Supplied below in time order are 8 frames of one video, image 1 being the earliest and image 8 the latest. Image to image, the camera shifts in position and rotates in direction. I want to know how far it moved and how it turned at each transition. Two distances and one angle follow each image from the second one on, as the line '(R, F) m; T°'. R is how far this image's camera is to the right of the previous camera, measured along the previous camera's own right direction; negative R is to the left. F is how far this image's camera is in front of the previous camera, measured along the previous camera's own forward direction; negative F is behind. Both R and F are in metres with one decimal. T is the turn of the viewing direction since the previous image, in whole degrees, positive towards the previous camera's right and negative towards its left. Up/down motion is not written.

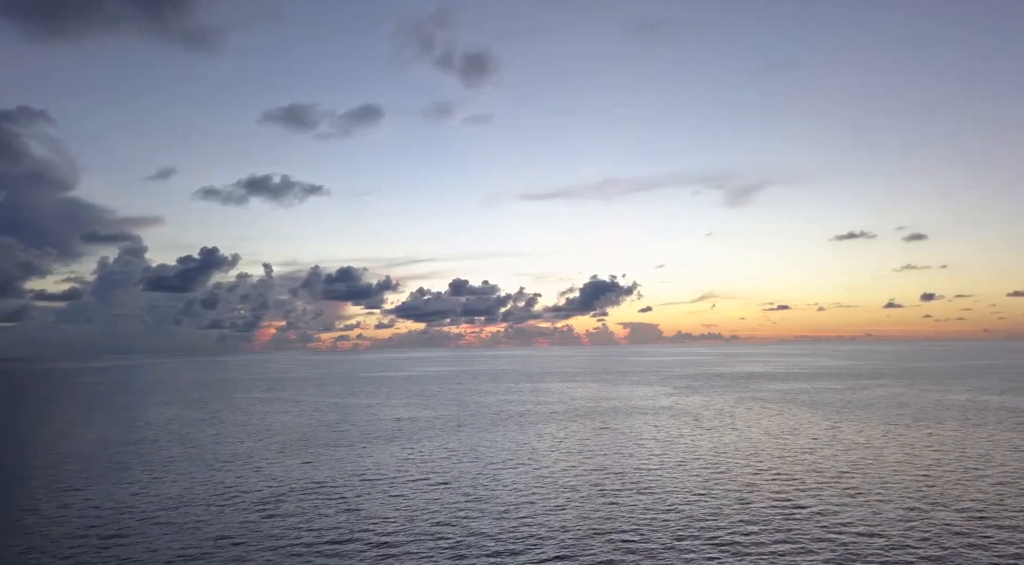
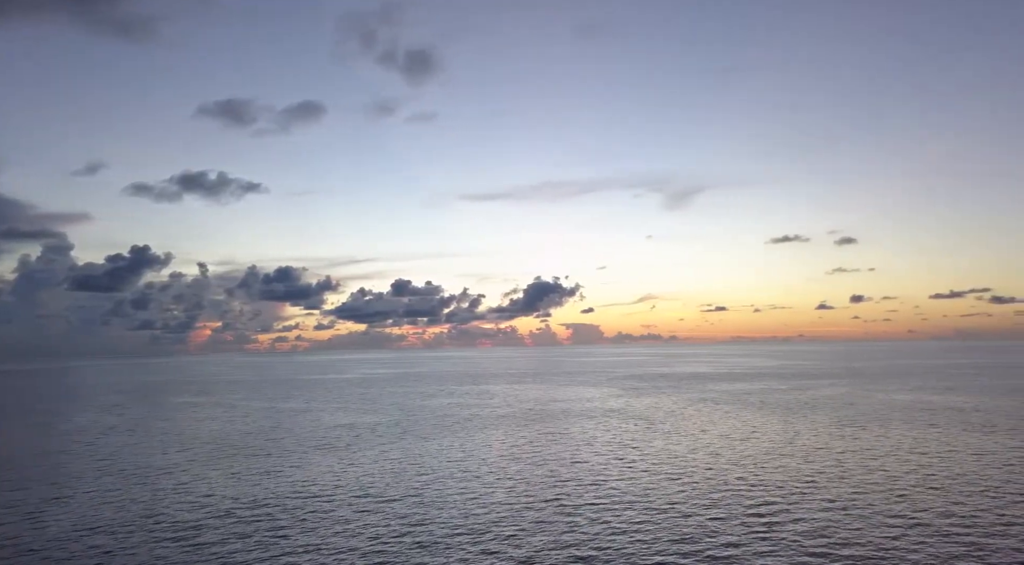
(-0.7, +5.4) m; +5°
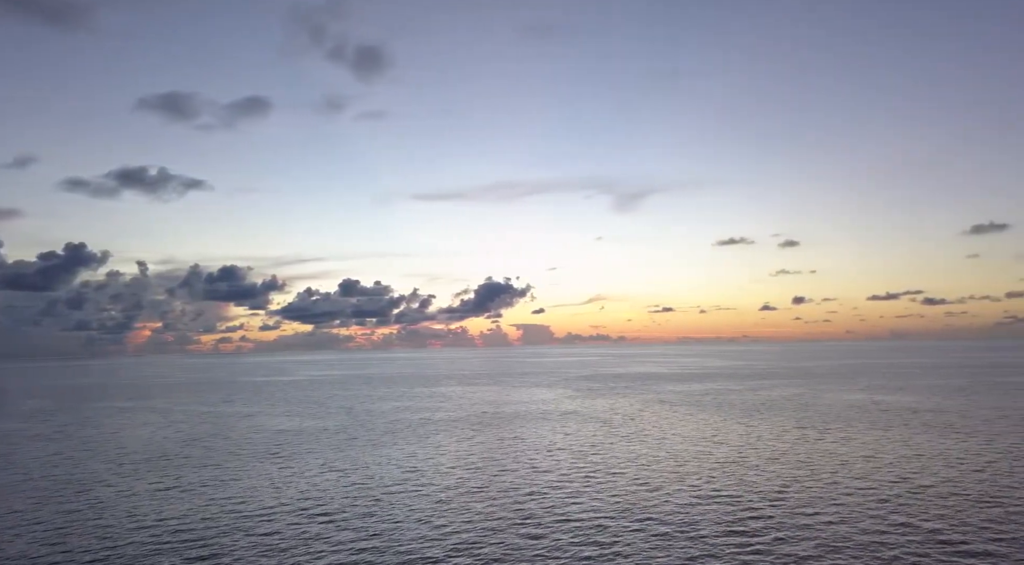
(-0.6, +4.6) m; +4°
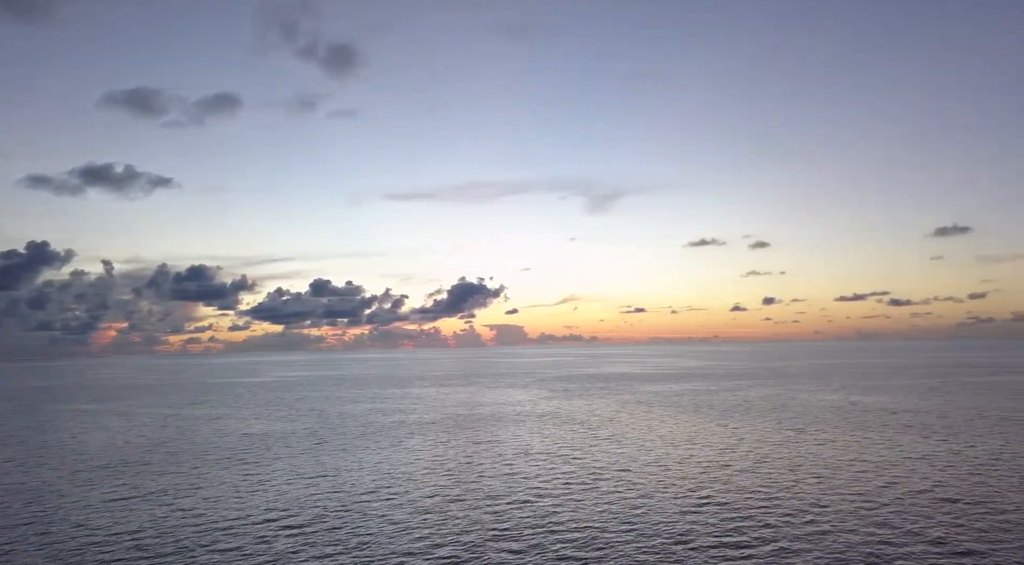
(-0.5, +2.7) m; +2°
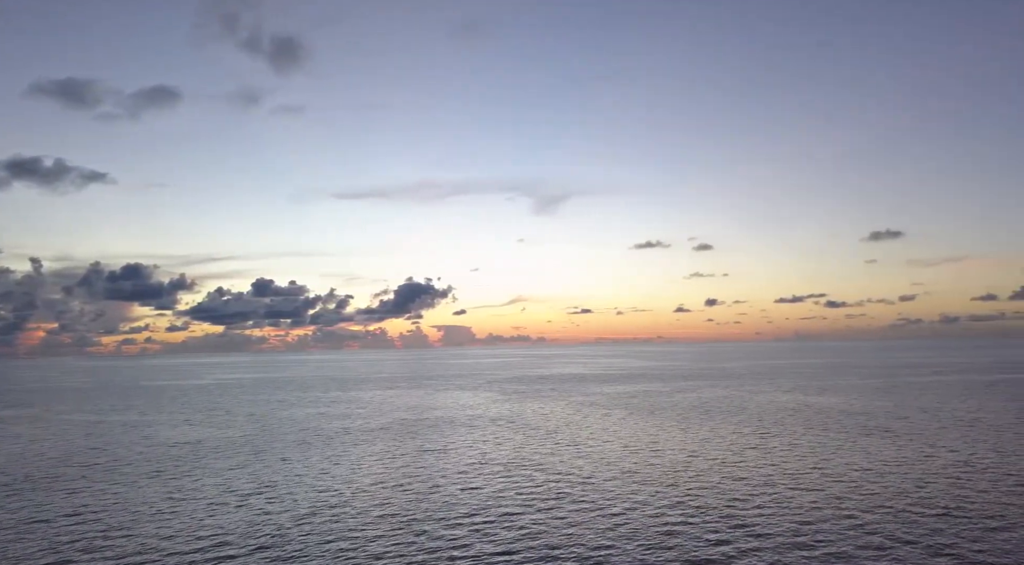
(-0.9, +5.0) m; +4°
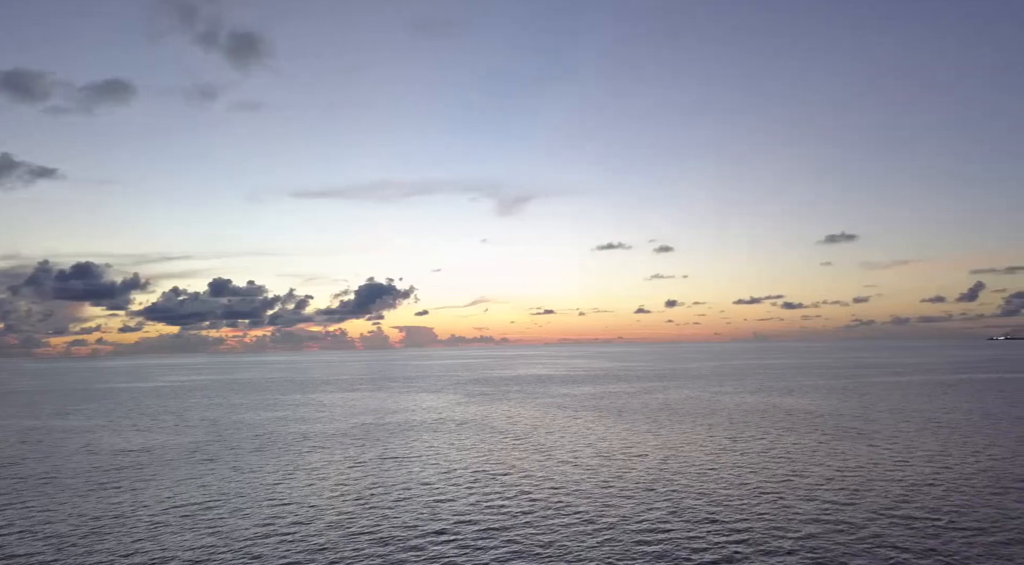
(-0.7, +3.6) m; +3°
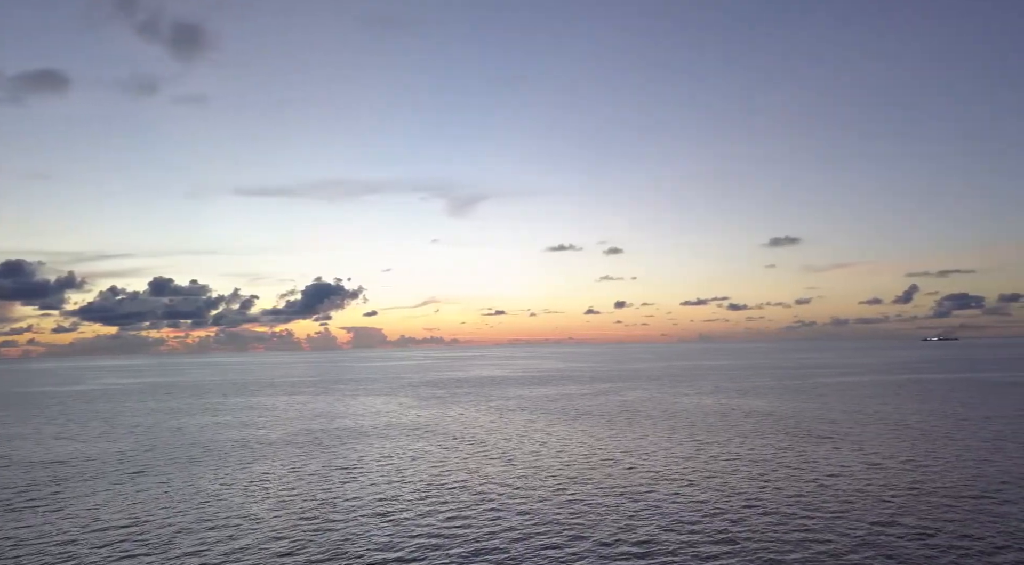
(-0.9, +4.4) m; +4°
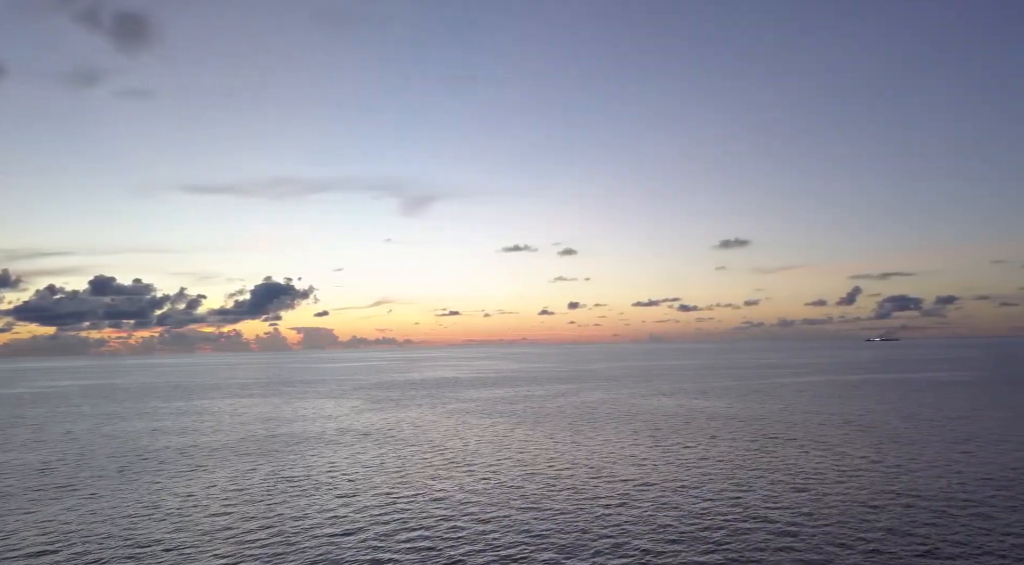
(-0.9, +4.0) m; +4°
